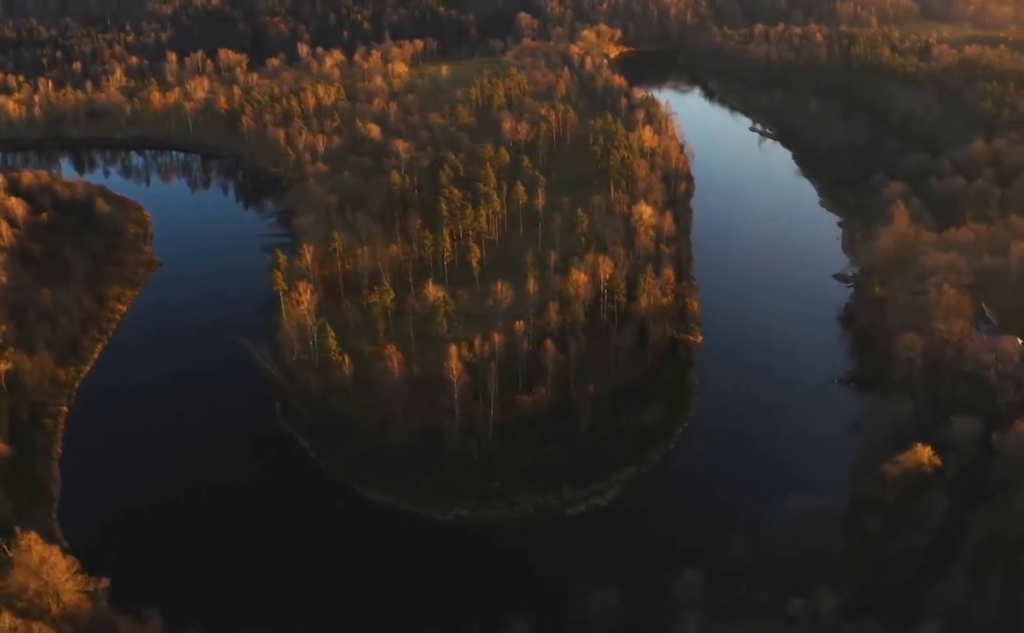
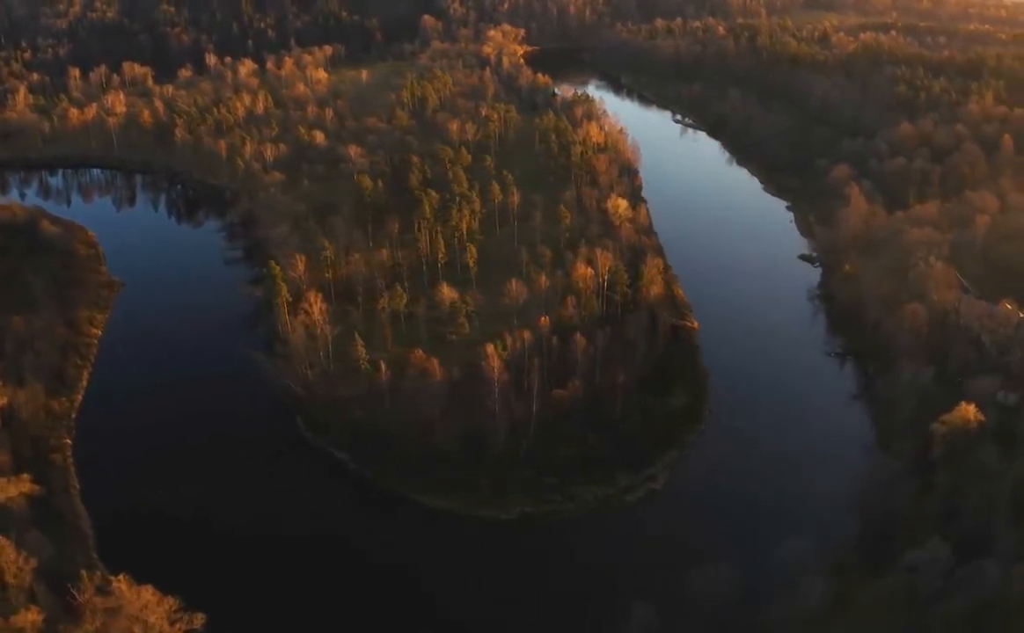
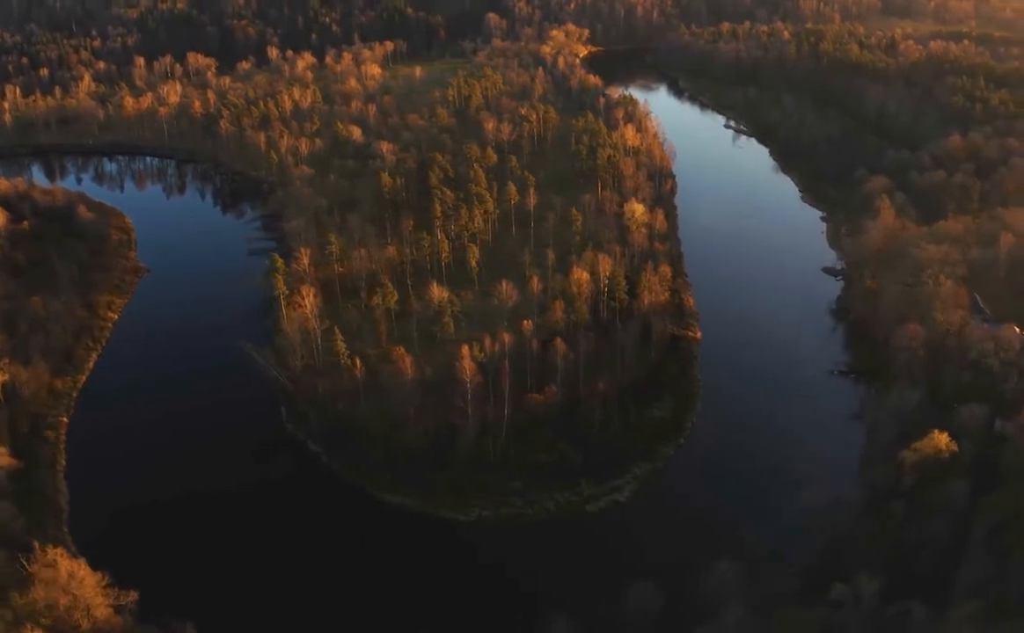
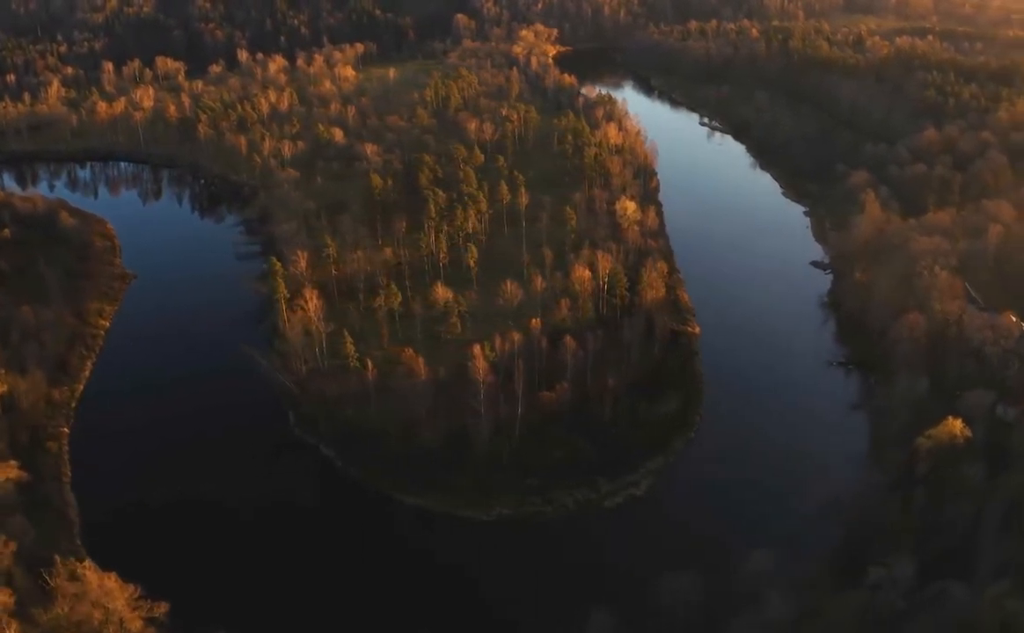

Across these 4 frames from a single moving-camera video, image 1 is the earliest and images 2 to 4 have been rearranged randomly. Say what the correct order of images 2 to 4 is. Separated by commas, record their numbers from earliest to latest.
3, 4, 2
